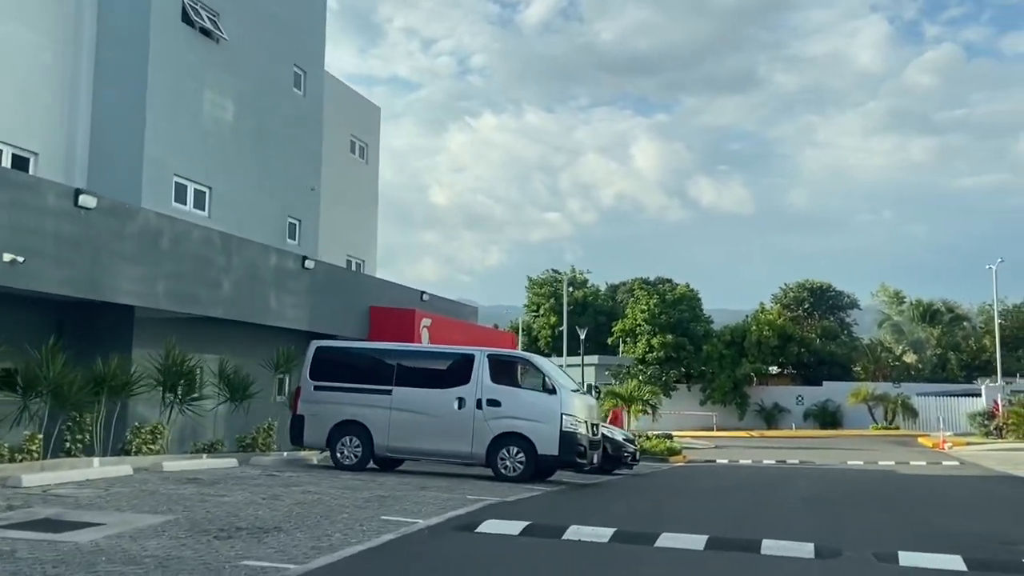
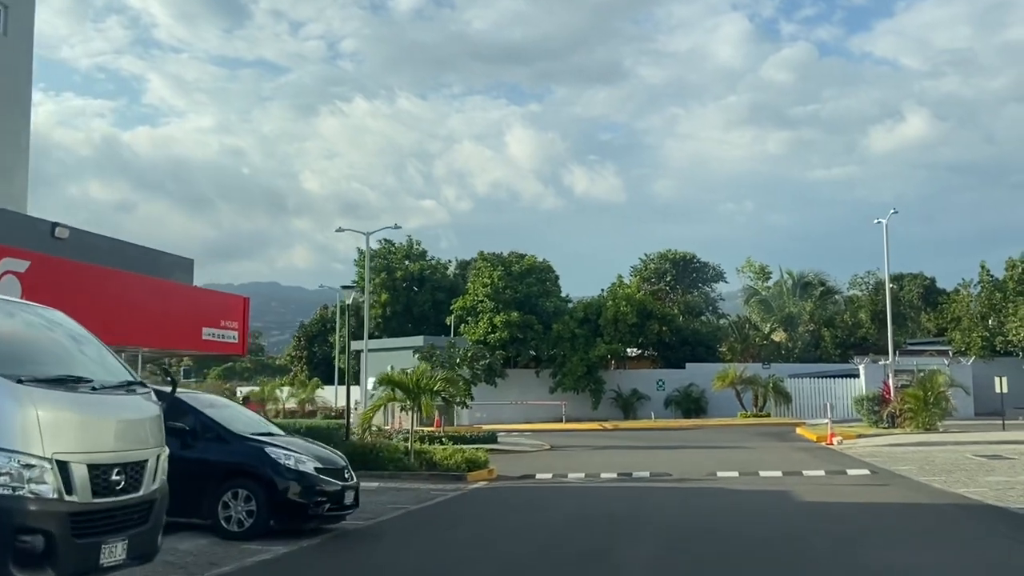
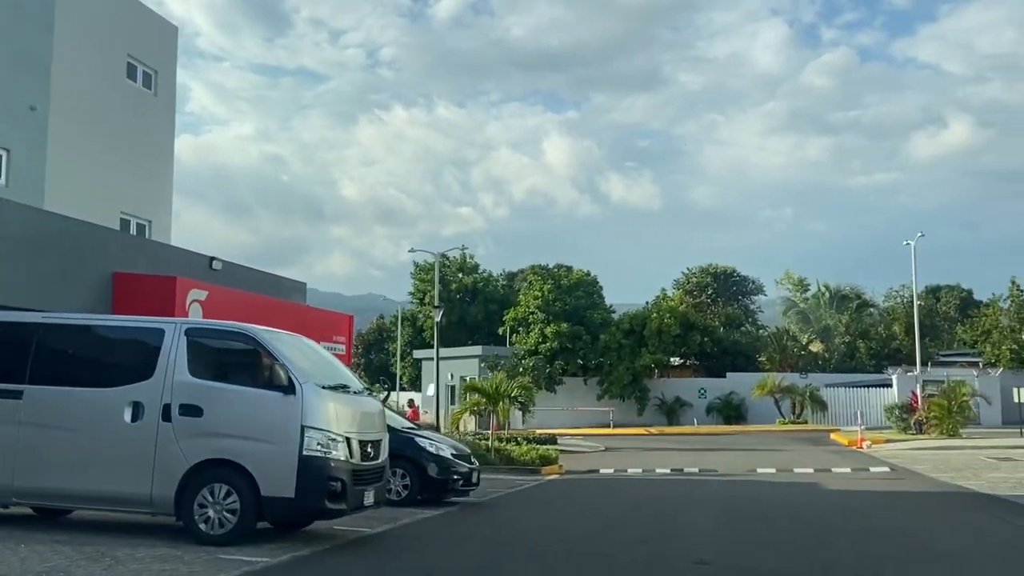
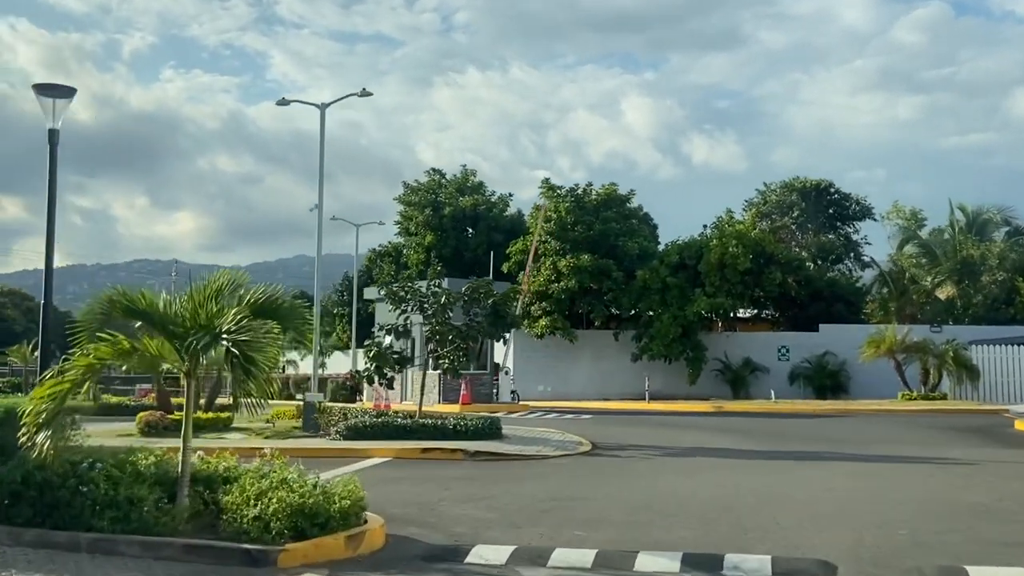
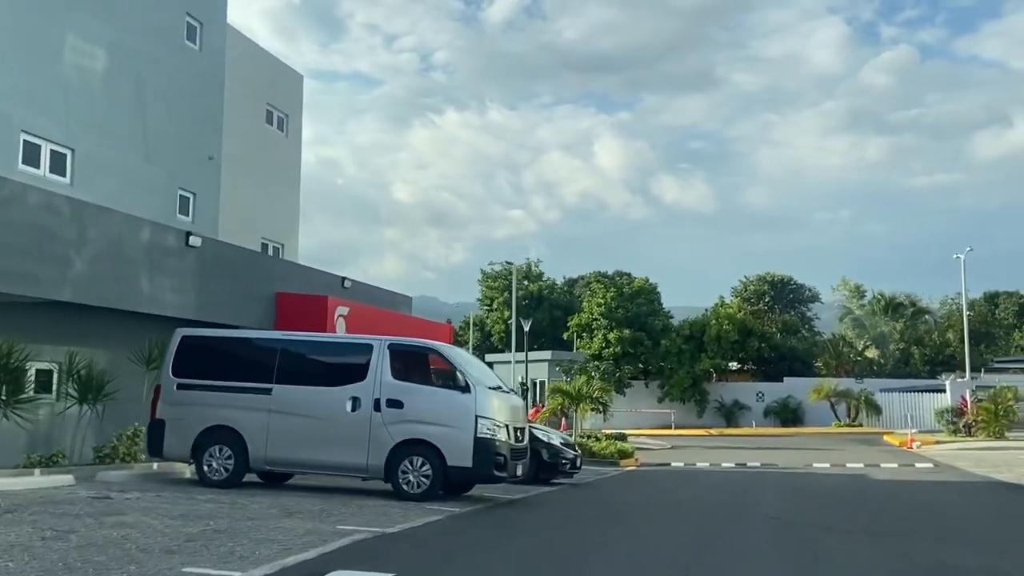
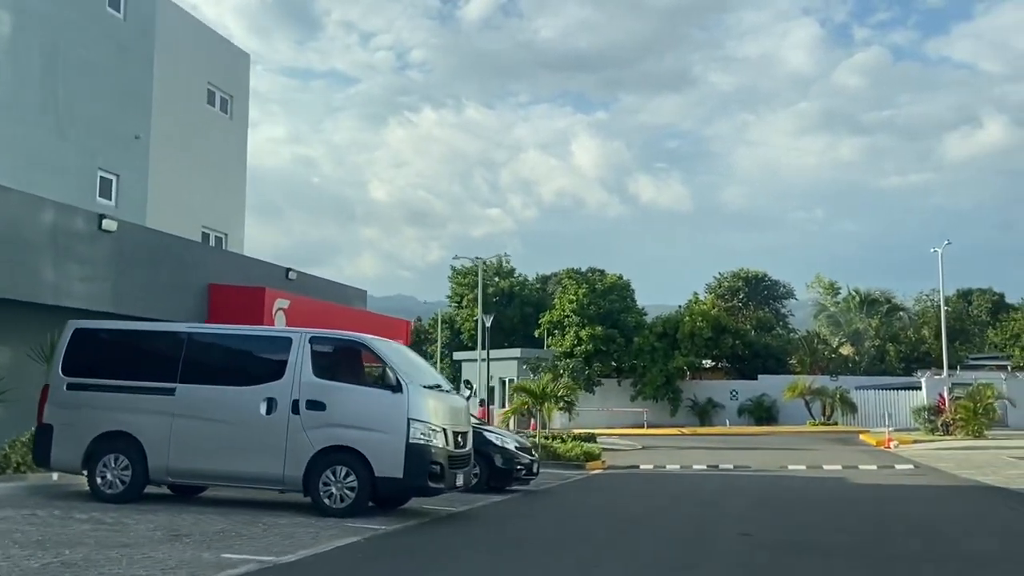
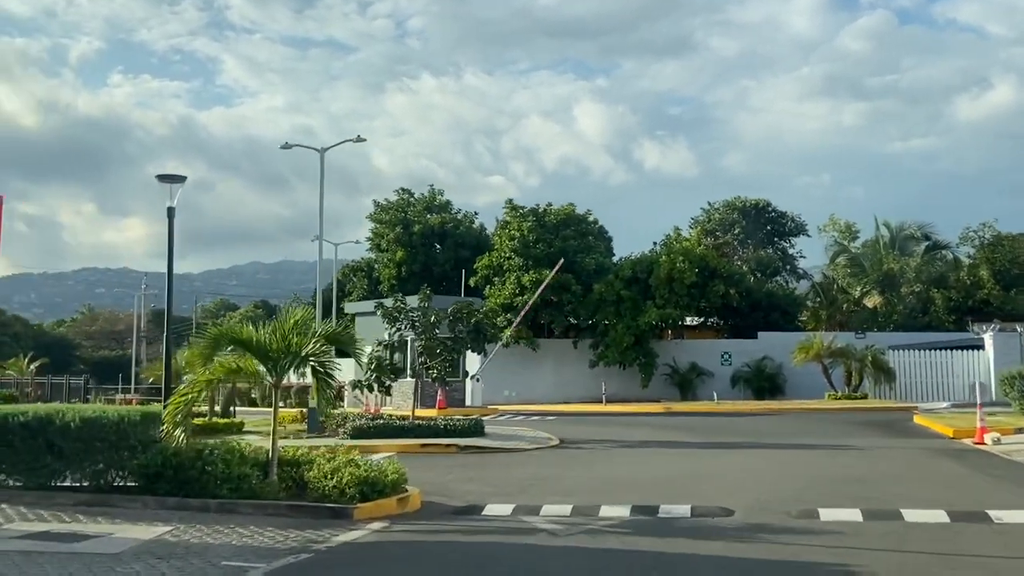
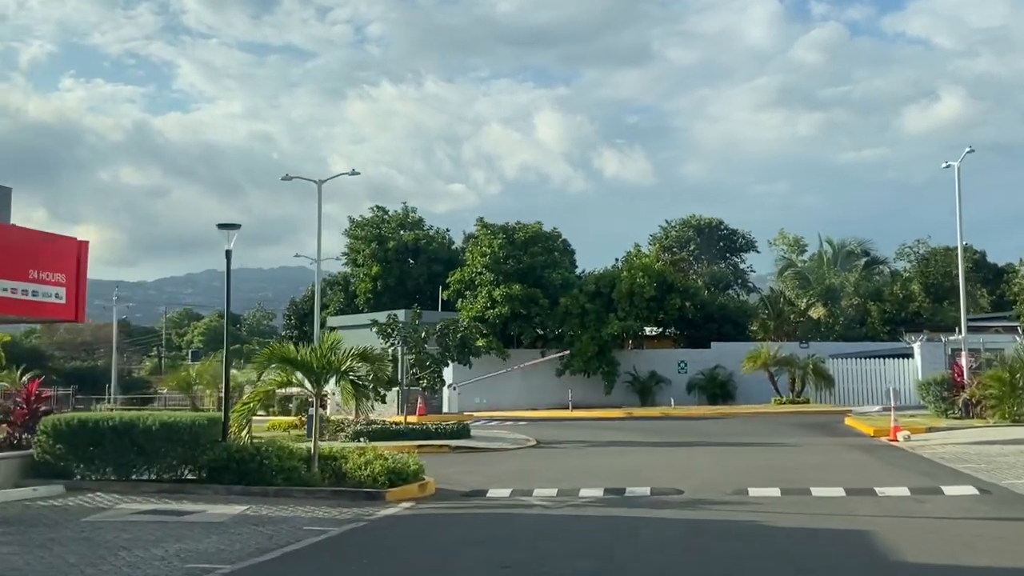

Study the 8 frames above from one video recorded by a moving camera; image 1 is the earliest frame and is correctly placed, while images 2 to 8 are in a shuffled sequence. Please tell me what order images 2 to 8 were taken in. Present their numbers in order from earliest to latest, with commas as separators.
5, 6, 3, 2, 8, 7, 4
